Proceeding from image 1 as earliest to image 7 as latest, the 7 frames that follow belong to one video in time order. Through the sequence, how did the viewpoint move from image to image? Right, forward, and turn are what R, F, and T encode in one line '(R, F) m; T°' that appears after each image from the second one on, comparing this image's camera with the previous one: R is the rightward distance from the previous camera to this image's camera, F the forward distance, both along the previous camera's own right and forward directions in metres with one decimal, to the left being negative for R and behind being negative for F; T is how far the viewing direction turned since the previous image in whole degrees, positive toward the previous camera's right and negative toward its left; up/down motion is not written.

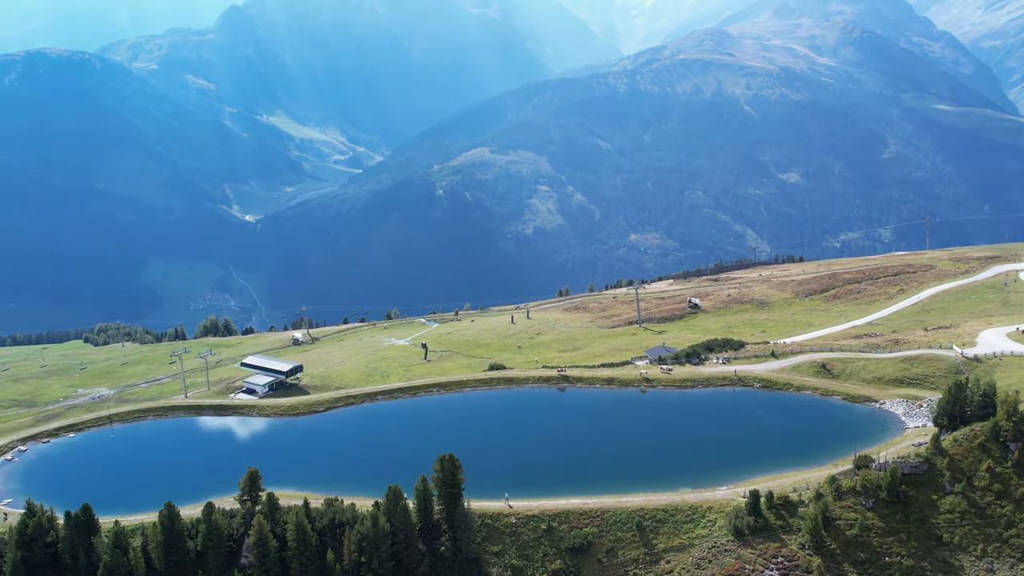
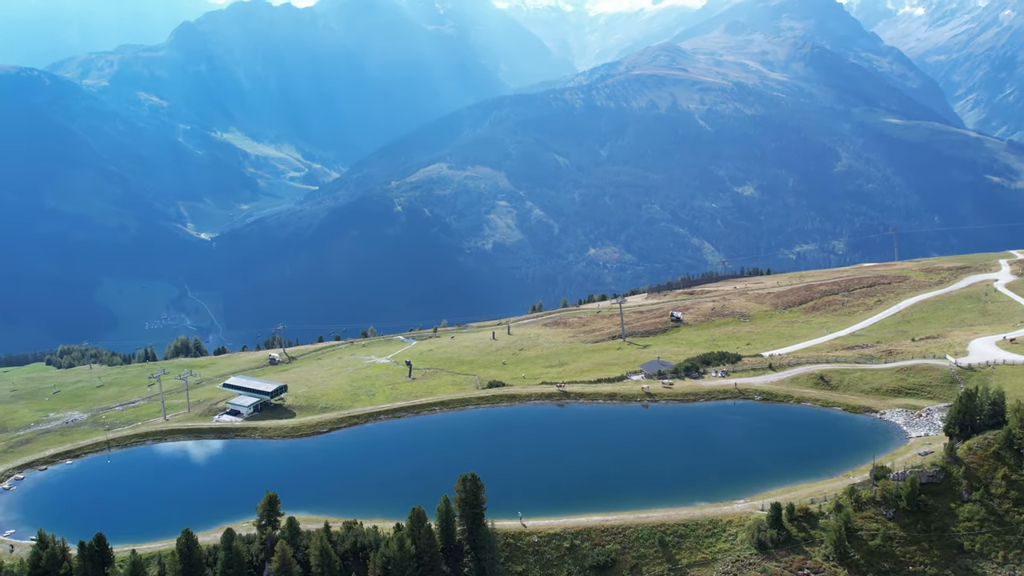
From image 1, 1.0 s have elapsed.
(-3.0, +0.1) m; +2°
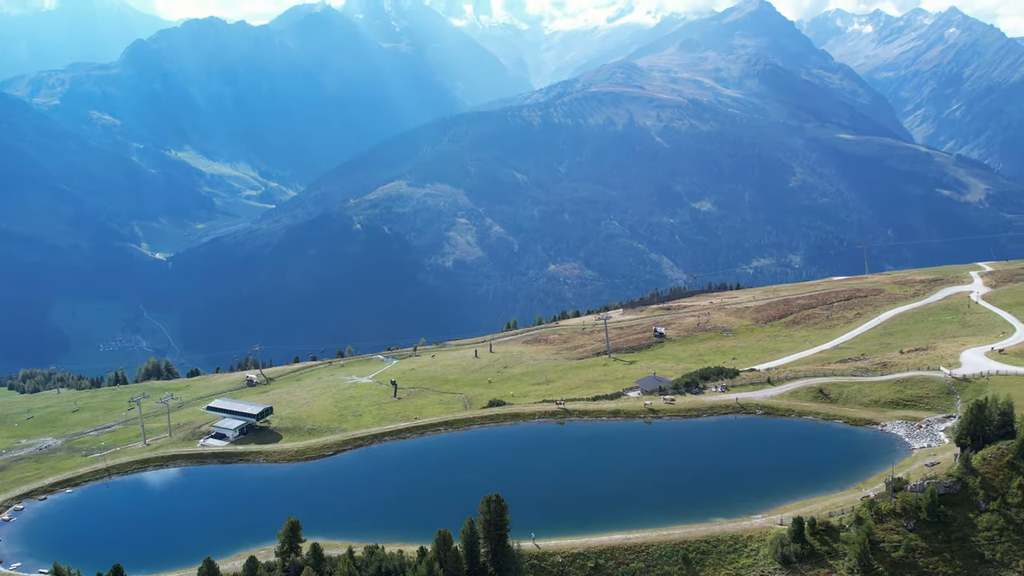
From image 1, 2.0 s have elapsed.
(-3.1, 0.0) m; +2°
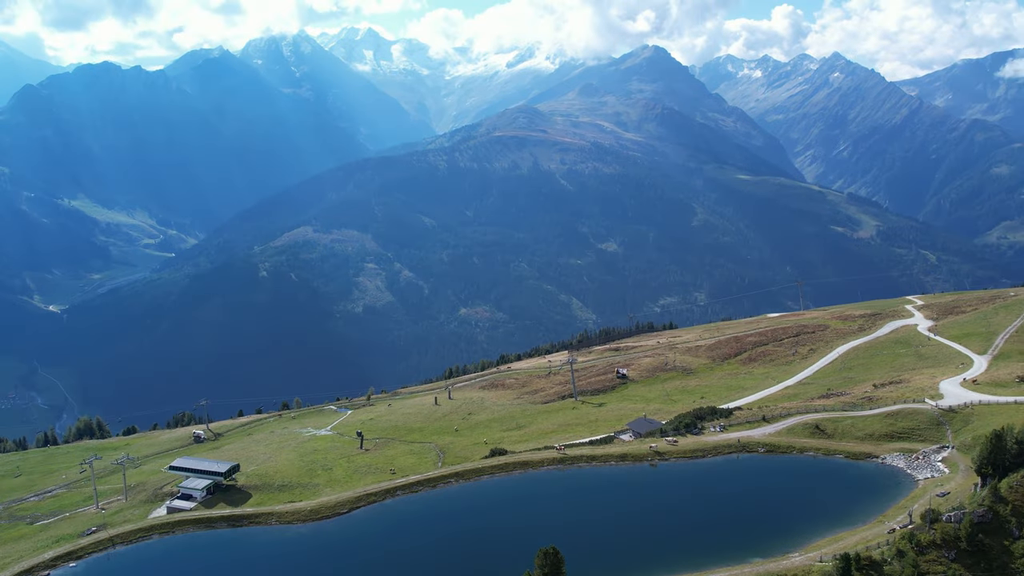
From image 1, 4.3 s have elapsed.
(-7.1, -0.2) m; +4°
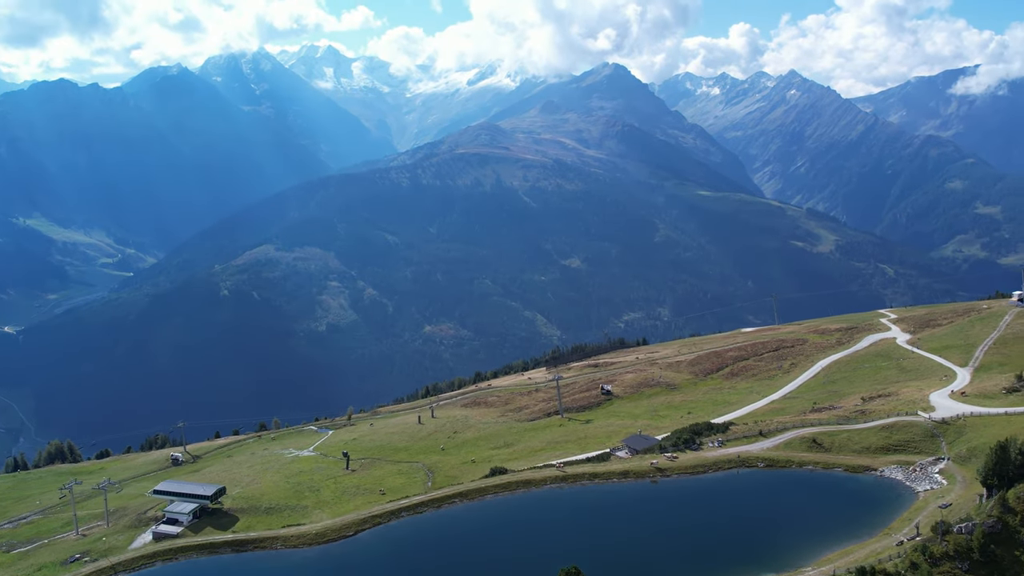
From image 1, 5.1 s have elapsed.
(-2.8, -0.2) m; +2°
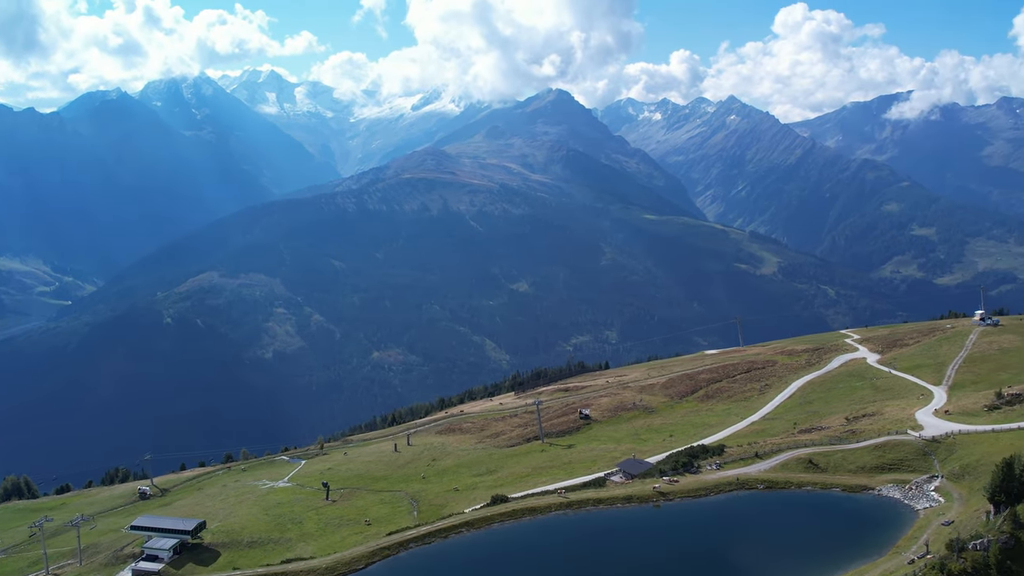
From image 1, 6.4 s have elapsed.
(-4.2, -0.6) m; +2°
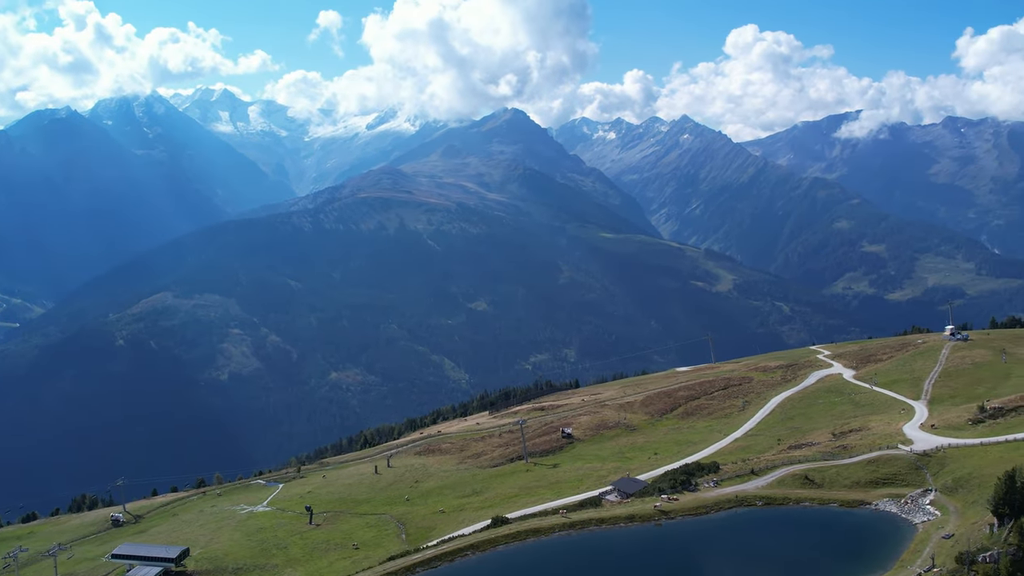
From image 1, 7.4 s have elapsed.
(-3.3, -0.6) m; +2°
